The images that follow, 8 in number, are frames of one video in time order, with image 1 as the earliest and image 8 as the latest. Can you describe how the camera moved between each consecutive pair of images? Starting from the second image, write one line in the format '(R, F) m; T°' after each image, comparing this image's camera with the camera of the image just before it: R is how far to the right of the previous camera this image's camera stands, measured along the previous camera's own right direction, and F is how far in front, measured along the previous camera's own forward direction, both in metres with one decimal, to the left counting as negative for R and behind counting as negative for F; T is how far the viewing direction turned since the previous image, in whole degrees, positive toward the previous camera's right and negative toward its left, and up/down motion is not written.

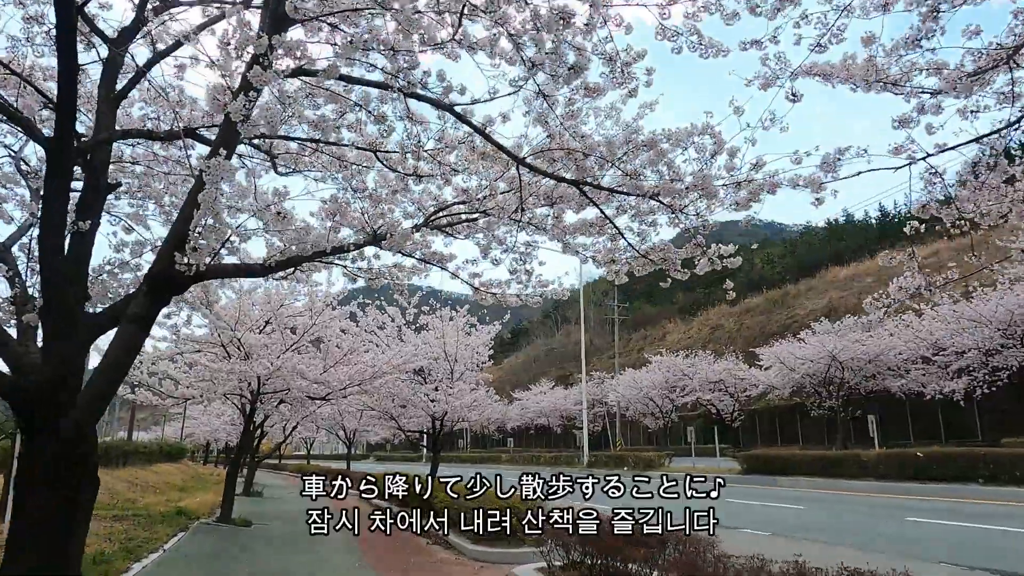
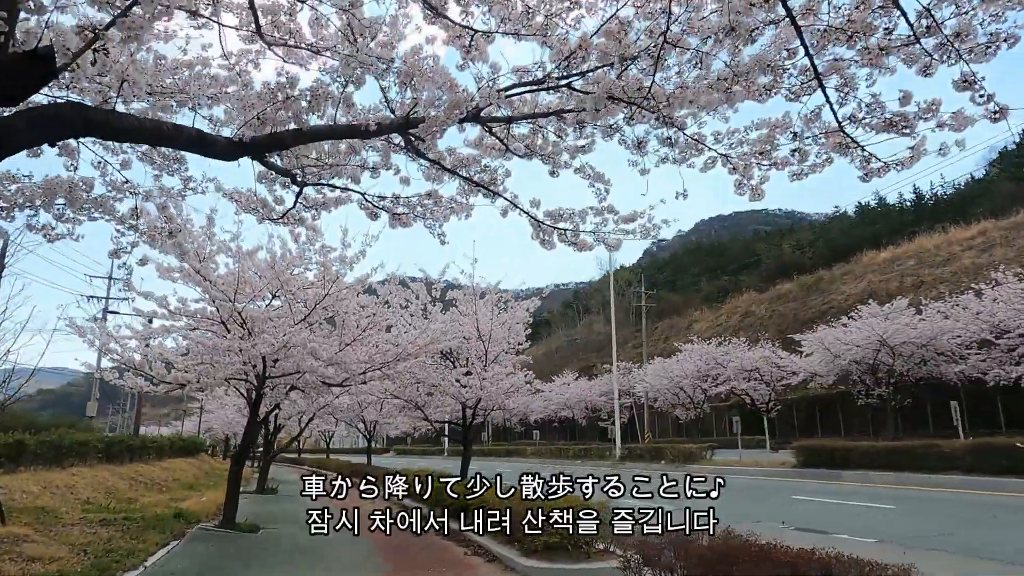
(-0.5, +1.9) m; -1°
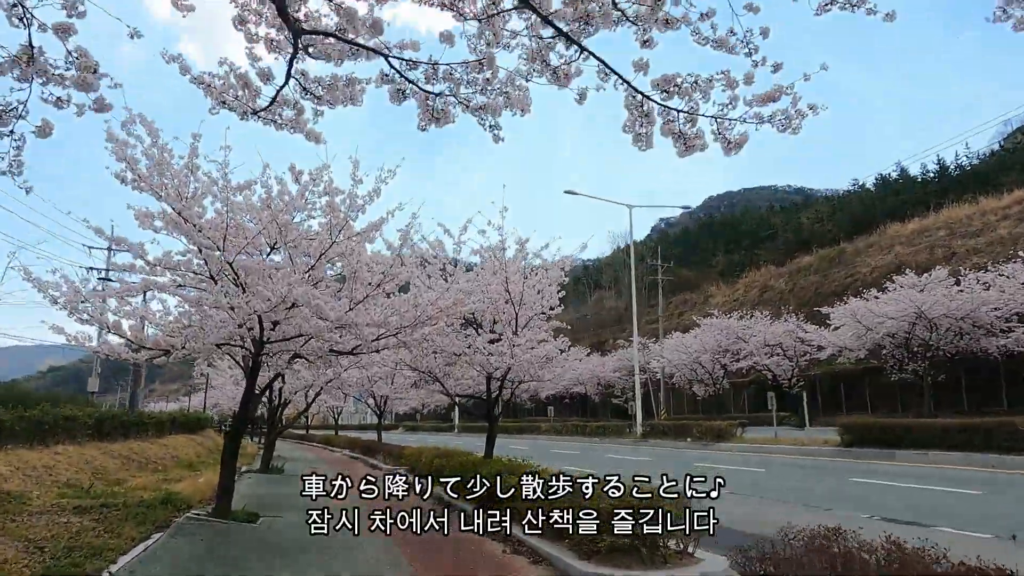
(-0.5, +1.6) m; -1°
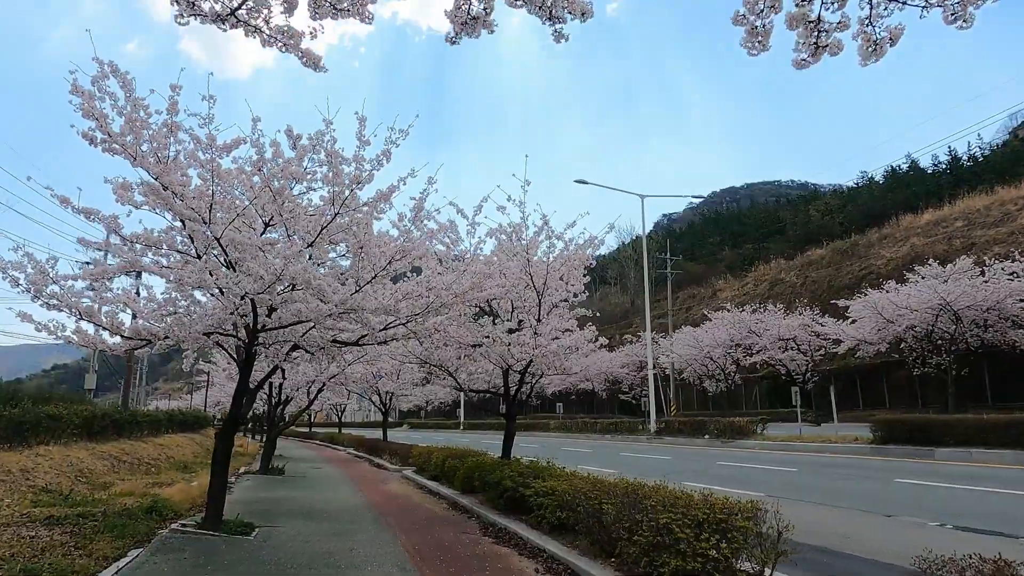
(-0.3, +1.1) m; 0°
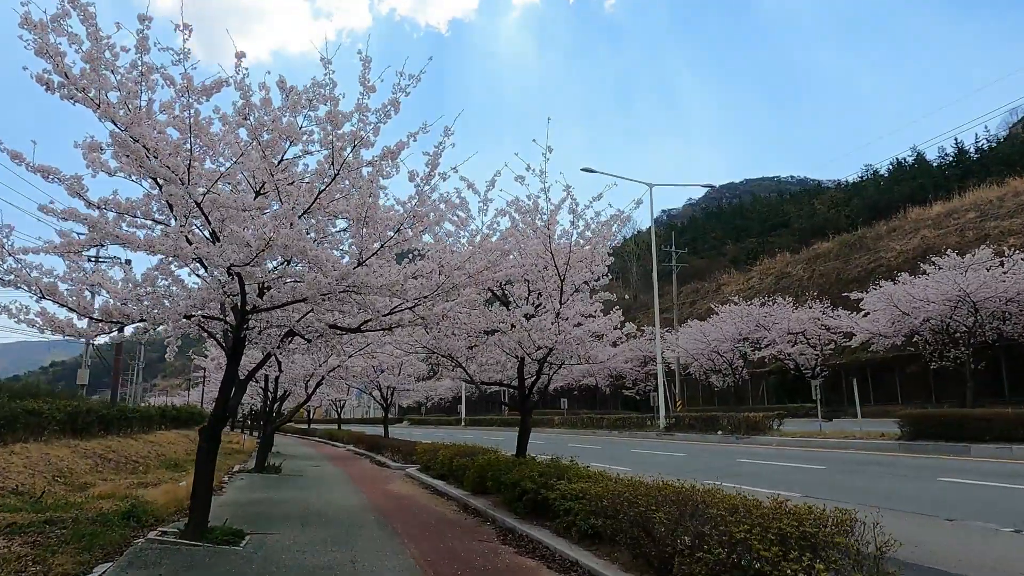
(-0.3, +1.0) m; 0°
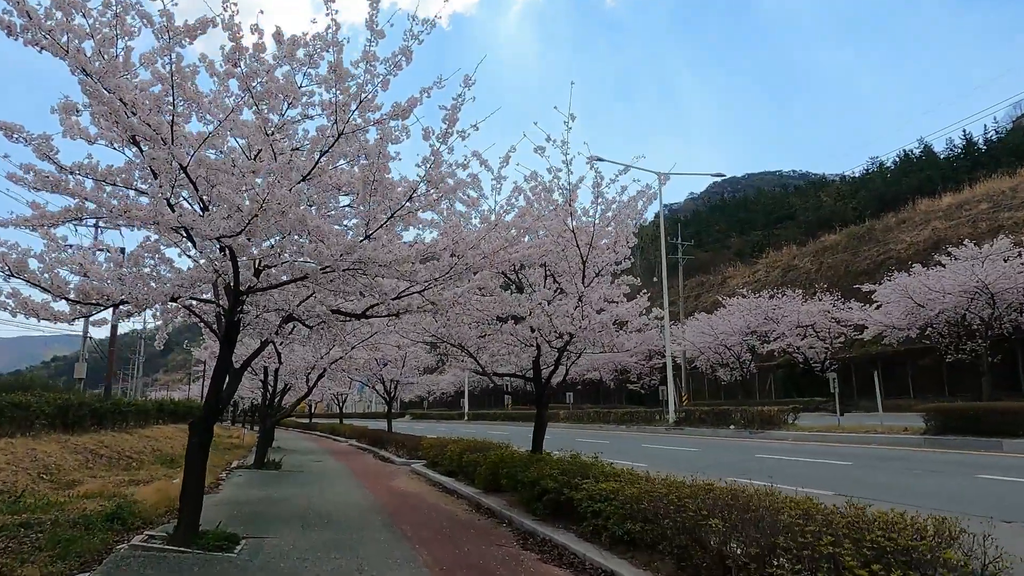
(-0.2, +0.7) m; 0°
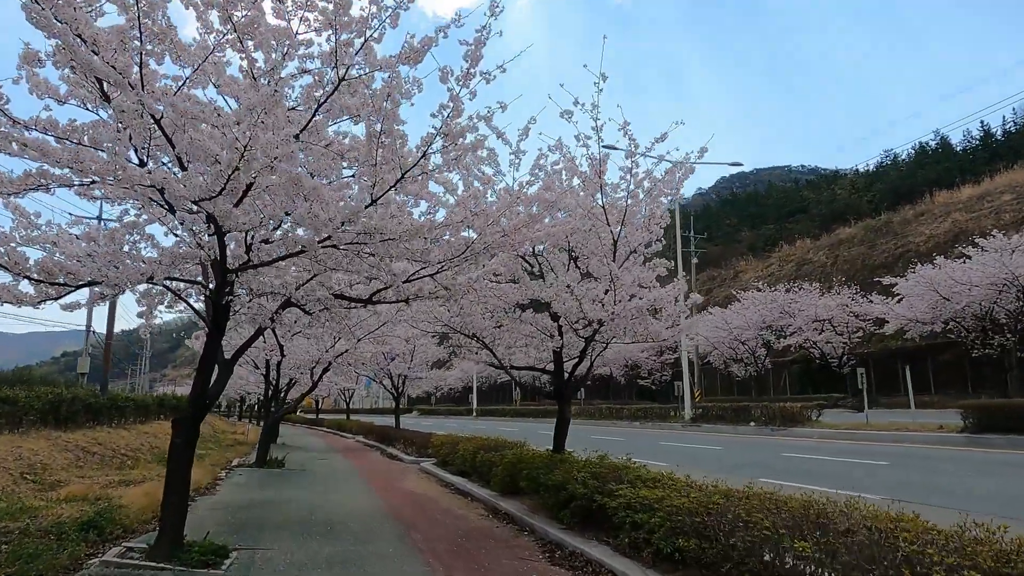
(-0.2, +0.8) m; -1°
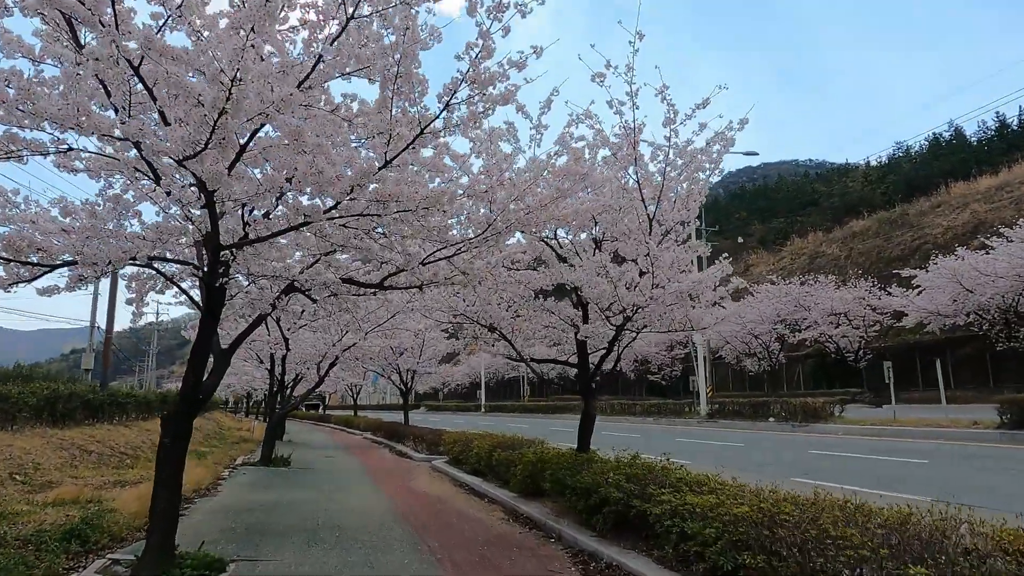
(-0.2, +0.7) m; -1°
